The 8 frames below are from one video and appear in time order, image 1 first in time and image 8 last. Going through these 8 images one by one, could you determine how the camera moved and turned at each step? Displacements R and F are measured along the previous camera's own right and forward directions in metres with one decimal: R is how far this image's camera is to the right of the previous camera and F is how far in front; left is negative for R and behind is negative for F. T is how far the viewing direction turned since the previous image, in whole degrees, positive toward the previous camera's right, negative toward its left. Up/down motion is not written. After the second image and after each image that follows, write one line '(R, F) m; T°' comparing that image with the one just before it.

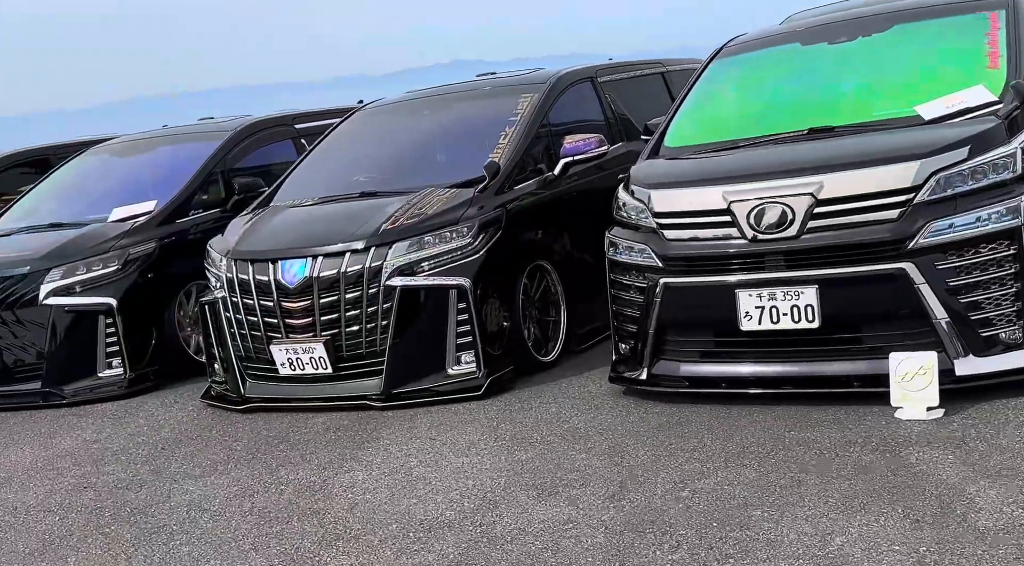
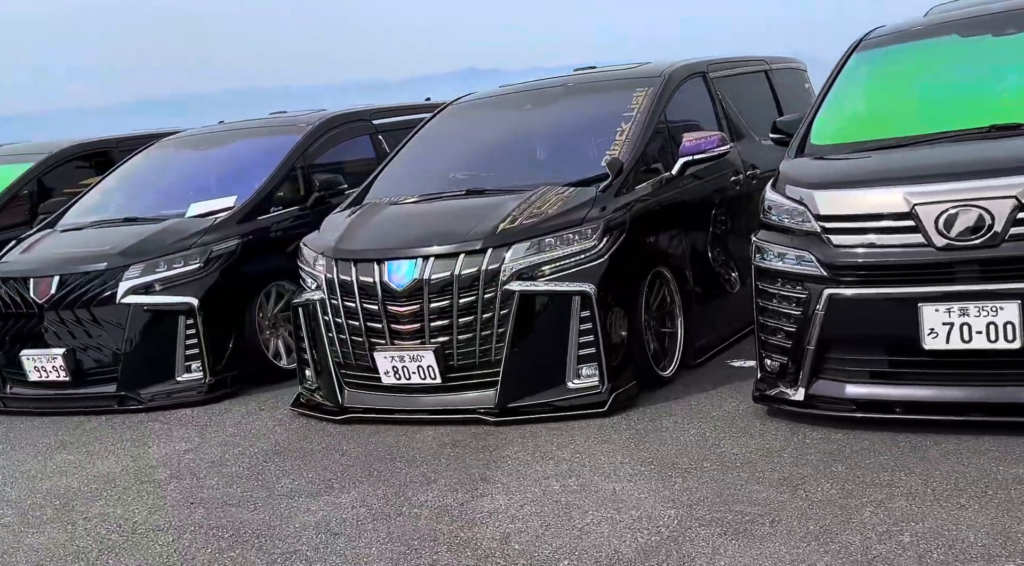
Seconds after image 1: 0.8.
(-0.4, +0.4) m; -1°
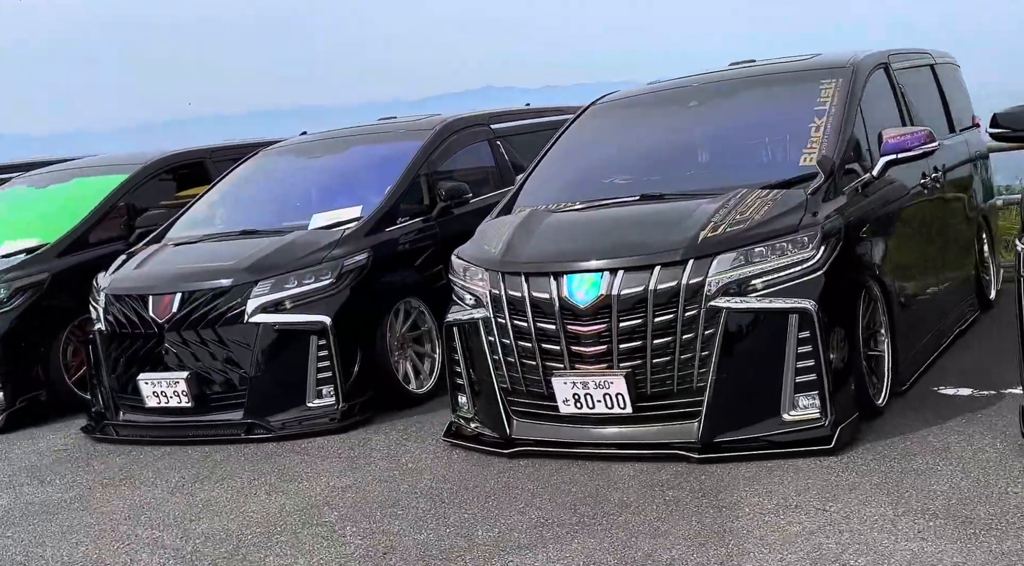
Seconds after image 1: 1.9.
(-0.5, +0.6) m; -2°
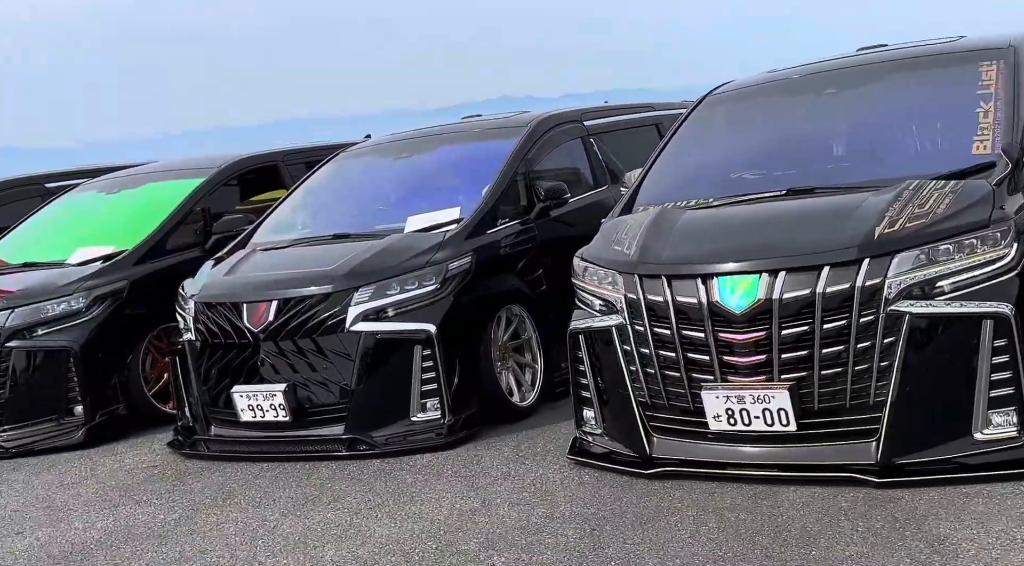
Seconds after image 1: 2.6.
(-0.3, +0.4) m; -2°
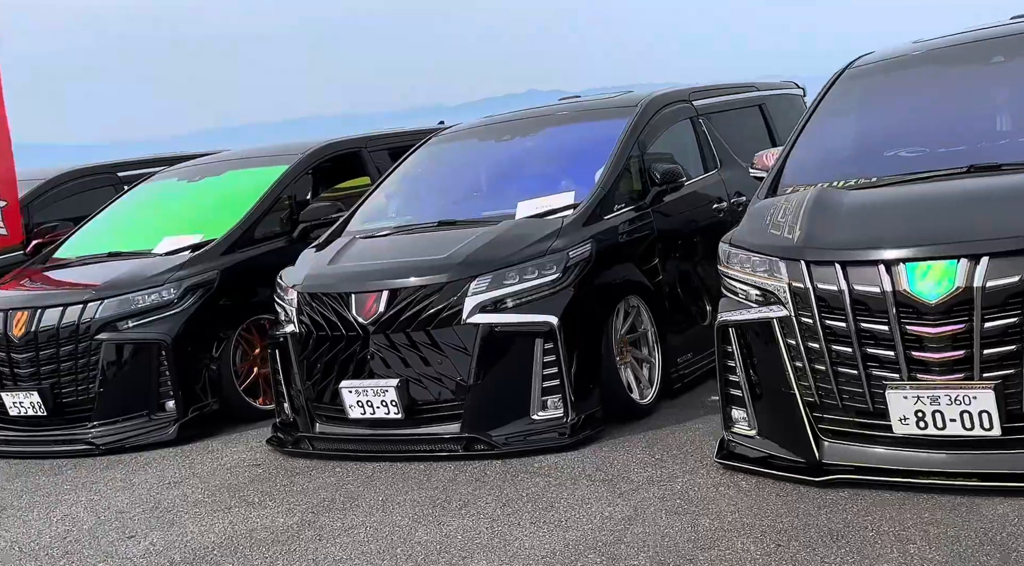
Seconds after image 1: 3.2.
(-0.3, +0.4) m; -2°
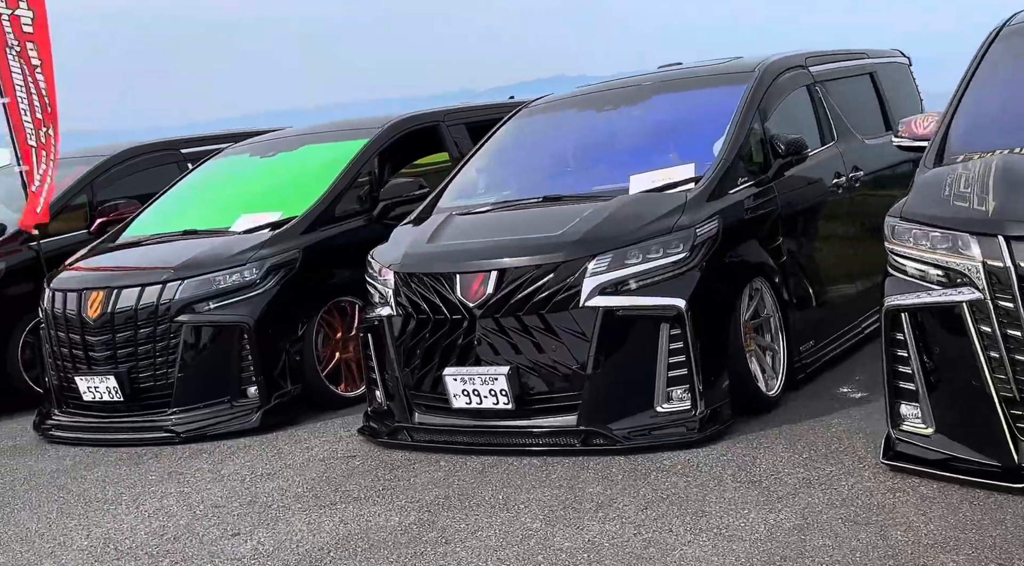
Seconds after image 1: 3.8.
(-0.3, +0.5) m; -2°
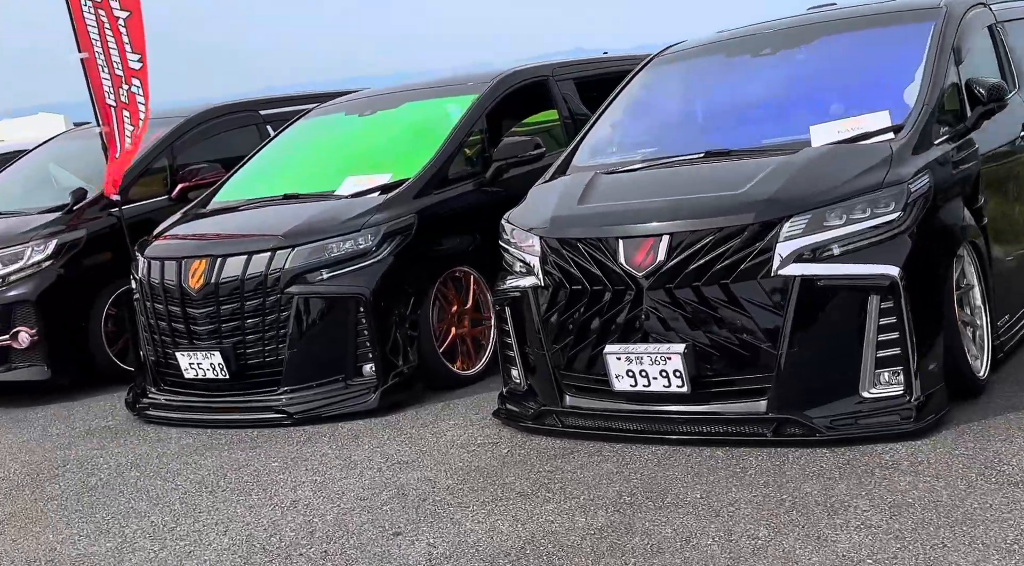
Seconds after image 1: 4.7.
(-0.5, +0.7) m; -2°
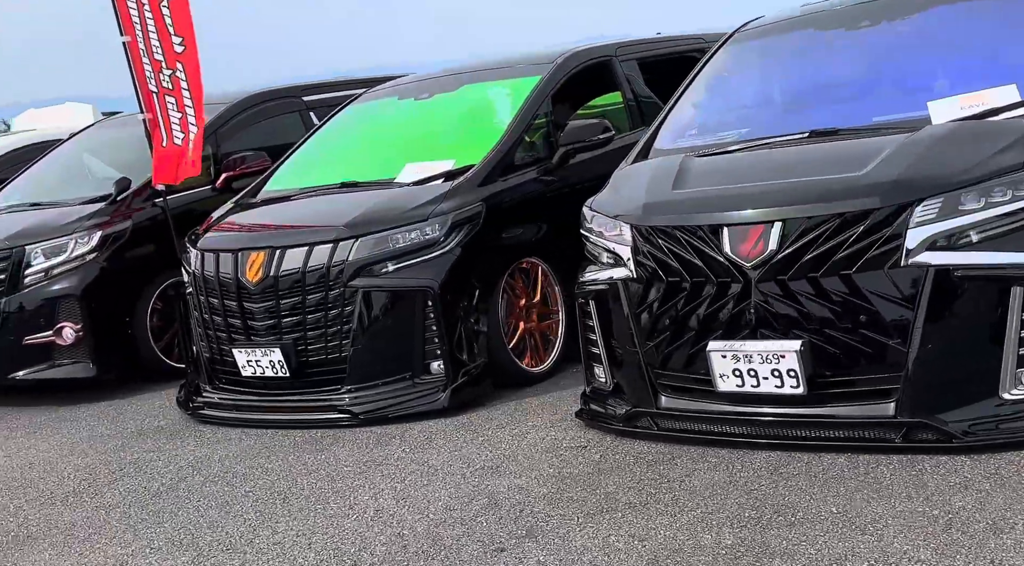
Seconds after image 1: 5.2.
(-0.3, +0.4) m; -1°
